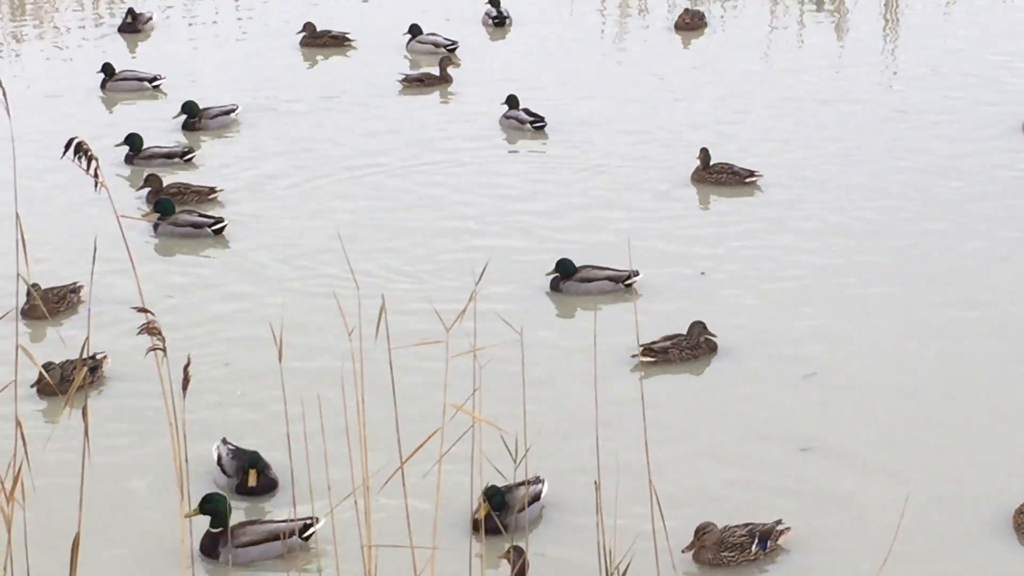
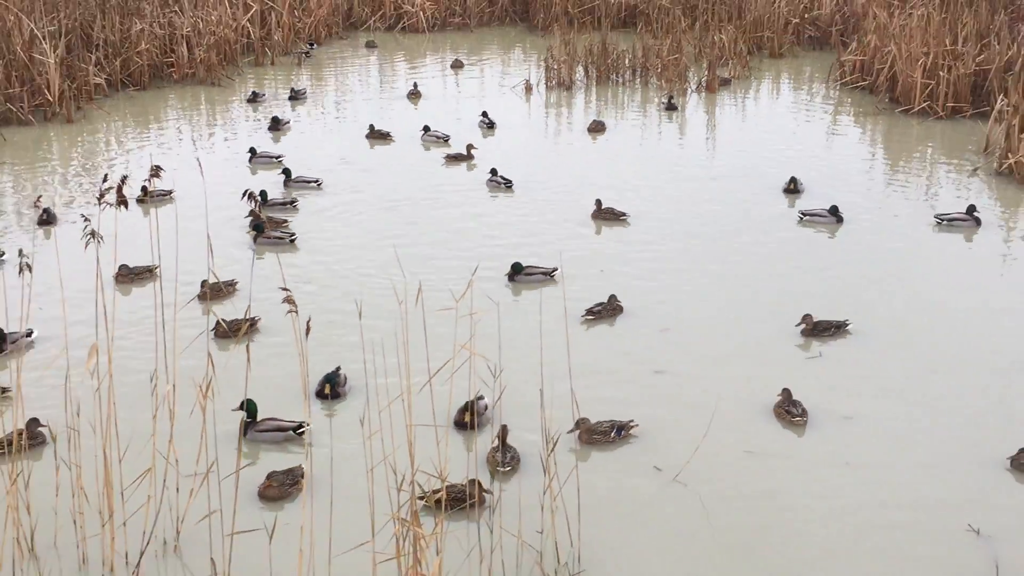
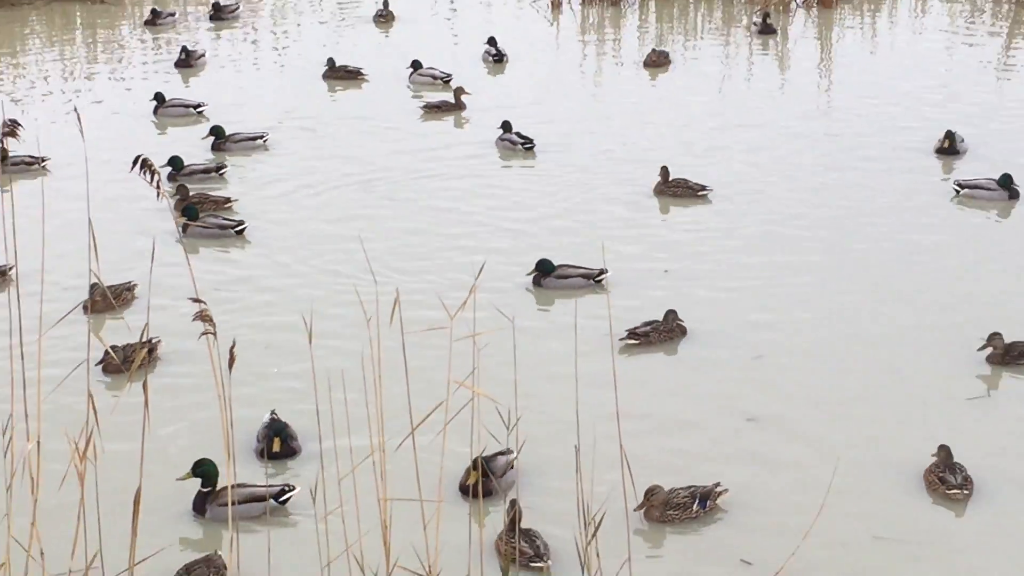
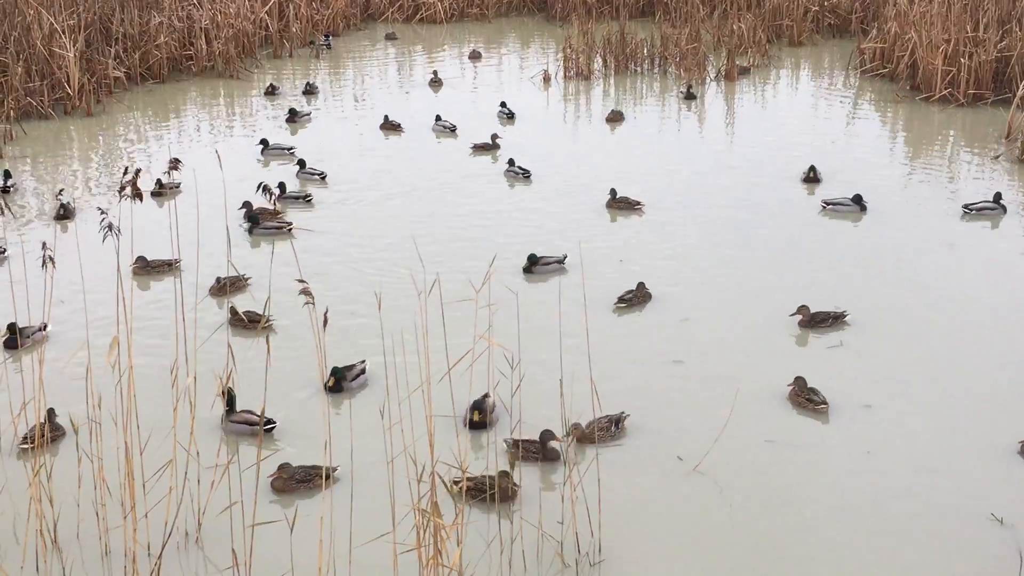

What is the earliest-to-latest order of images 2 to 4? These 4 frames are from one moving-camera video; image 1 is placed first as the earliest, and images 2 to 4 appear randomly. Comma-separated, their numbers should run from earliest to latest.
3, 2, 4
